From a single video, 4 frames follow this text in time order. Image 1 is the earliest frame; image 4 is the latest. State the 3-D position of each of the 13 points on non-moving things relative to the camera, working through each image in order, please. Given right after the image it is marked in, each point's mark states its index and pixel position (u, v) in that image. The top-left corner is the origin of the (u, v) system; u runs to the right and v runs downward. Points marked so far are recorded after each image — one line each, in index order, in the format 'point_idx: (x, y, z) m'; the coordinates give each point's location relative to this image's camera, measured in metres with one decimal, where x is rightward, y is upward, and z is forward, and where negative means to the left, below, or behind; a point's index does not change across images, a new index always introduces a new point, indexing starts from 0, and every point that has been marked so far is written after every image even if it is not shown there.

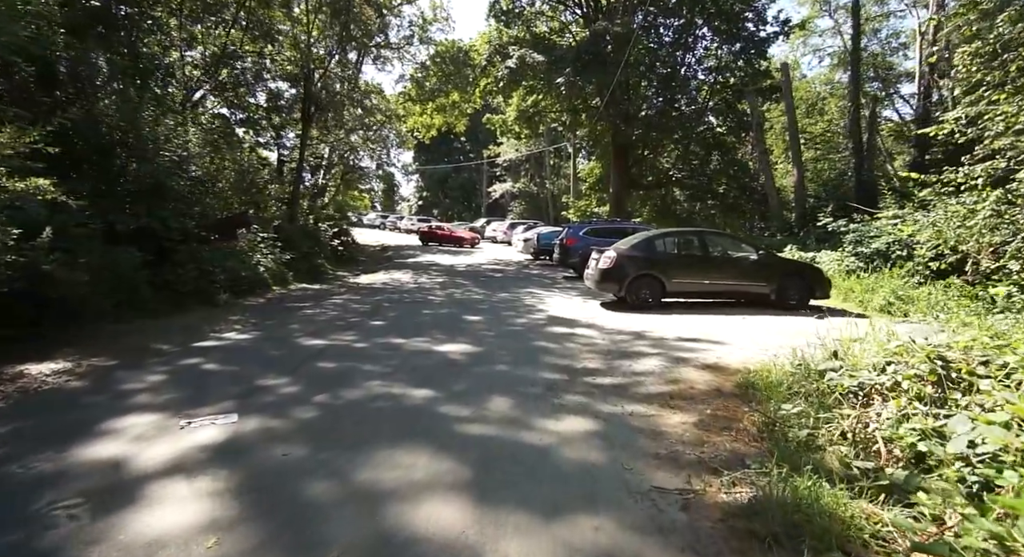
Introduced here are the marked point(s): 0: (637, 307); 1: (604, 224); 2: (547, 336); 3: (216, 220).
0: (+2.5, -0.6, +11.7) m
1: (+3.0, +1.8, +19.9) m
2: (+0.5, -0.8, +8.7) m
3: (-6.6, +1.3, +13.1) m
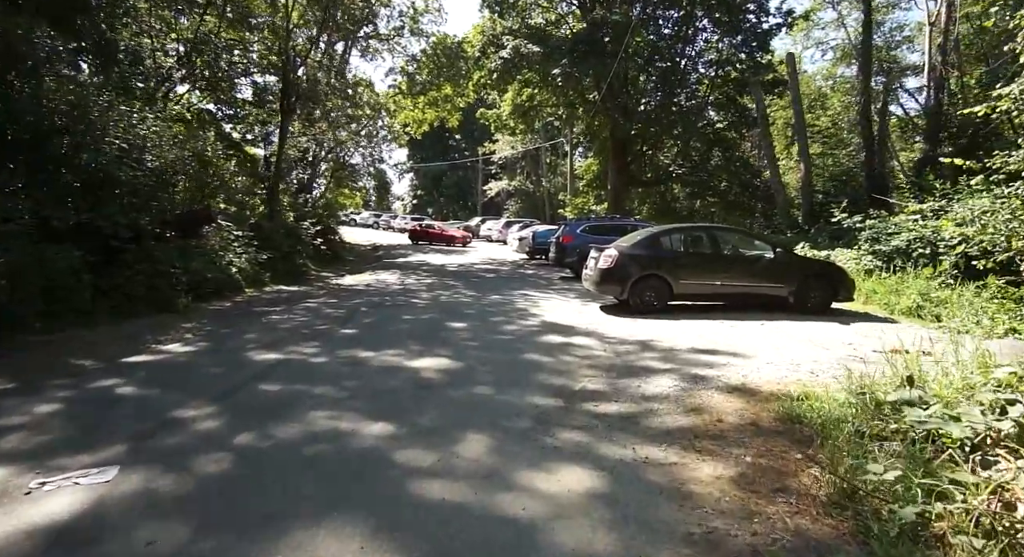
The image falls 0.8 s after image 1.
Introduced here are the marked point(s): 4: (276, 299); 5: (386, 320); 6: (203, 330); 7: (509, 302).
0: (+2.3, -0.6, +10.5) m
1: (+2.8, +1.8, +18.7) m
2: (+0.3, -0.9, +7.5) m
3: (-6.8, +1.3, +12.0) m
4: (-5.3, -0.5, +13.3) m
5: (-2.1, -0.7, +9.8) m
6: (-4.6, -0.8, +8.8) m
7: (-0.1, -0.5, +12.5) m
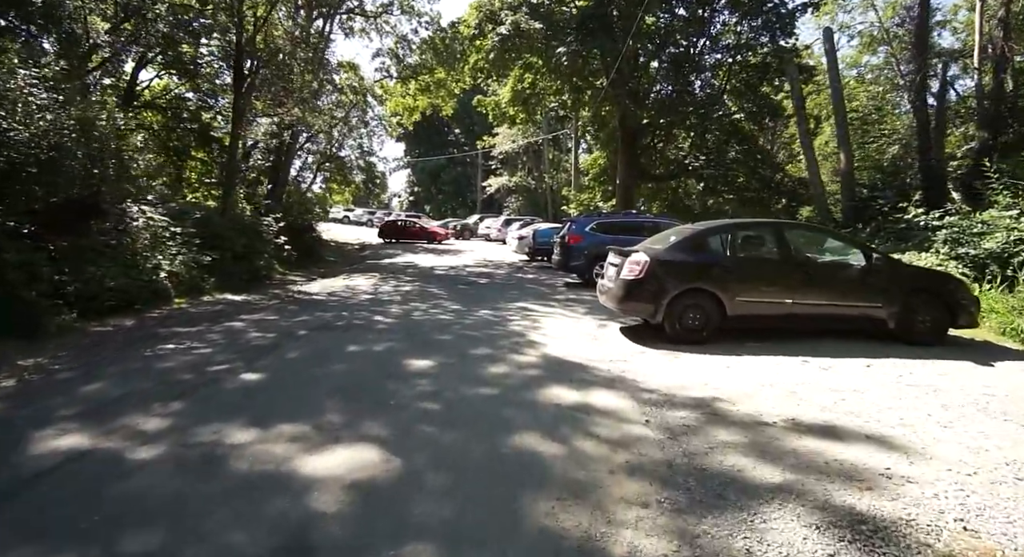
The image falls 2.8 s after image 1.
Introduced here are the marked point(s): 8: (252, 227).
0: (+2.2, -0.8, +7.6) m
1: (+2.7, +1.6, +15.8) m
2: (+0.2, -1.1, +4.6) m
3: (-6.9, +1.1, +9.1) m
4: (-5.4, -0.6, +10.5) m
5: (-2.2, -0.9, +6.9) m
6: (-4.7, -0.9, +5.9) m
7: (-0.2, -0.7, +9.6) m
8: (-7.4, +1.5, +16.8) m
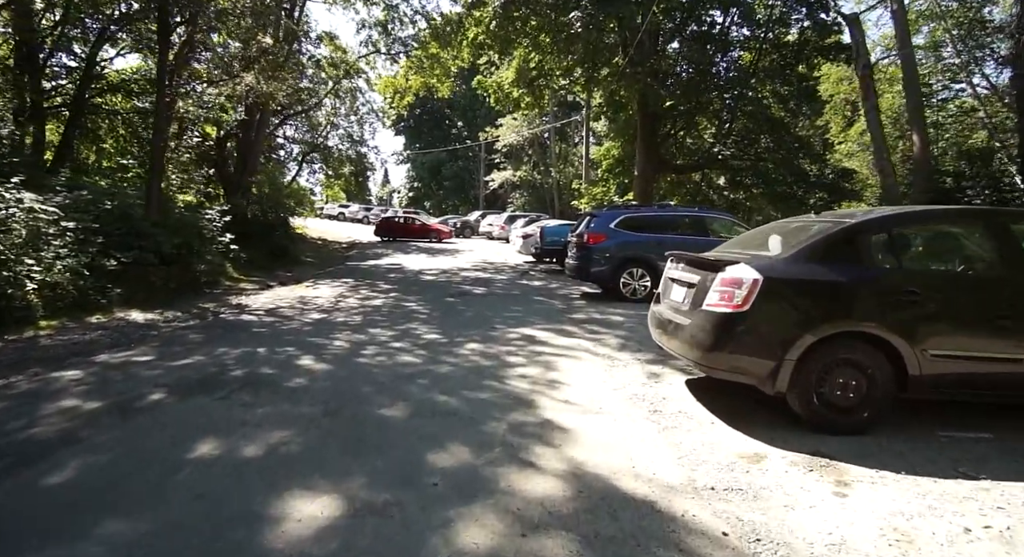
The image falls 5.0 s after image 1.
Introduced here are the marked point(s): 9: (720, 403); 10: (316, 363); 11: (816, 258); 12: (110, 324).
0: (+2.2, -1.0, +4.2) m
1: (+2.8, +1.4, +12.4) m
2: (+0.2, -1.3, +1.2) m
3: (-6.9, +0.9, +5.7) m
4: (-5.4, -0.8, +7.1) m
5: (-2.2, -1.1, +3.4) m
6: (-4.7, -1.2, +2.5) m
7: (-0.2, -0.9, +6.2) m
8: (-7.3, +1.3, +13.4) m
9: (+1.8, -1.0, +4.9) m
10: (-2.0, -0.9, +6.2) m
11: (+2.2, +0.1, +4.2) m
12: (-6.0, -0.7, +8.9) m
